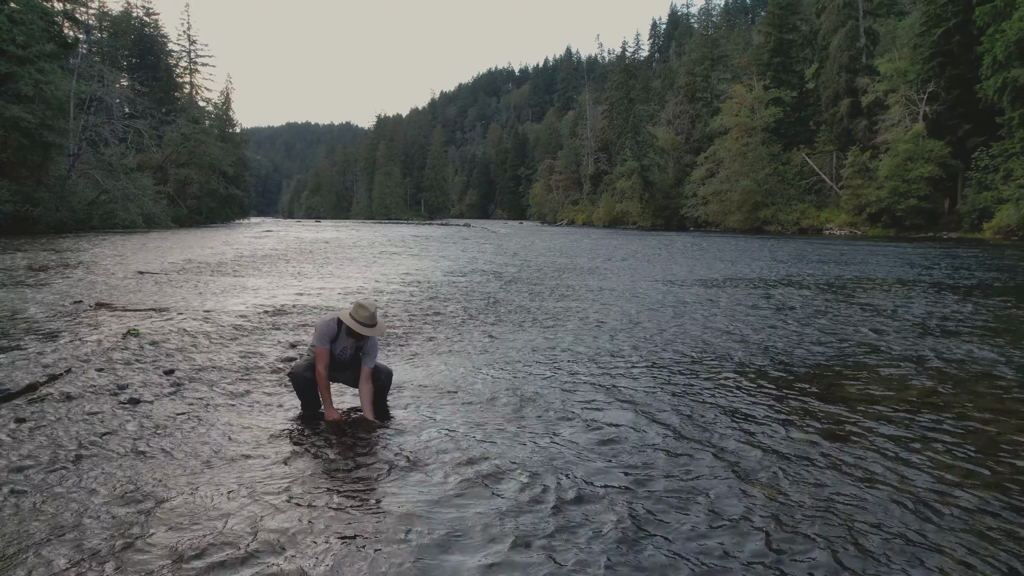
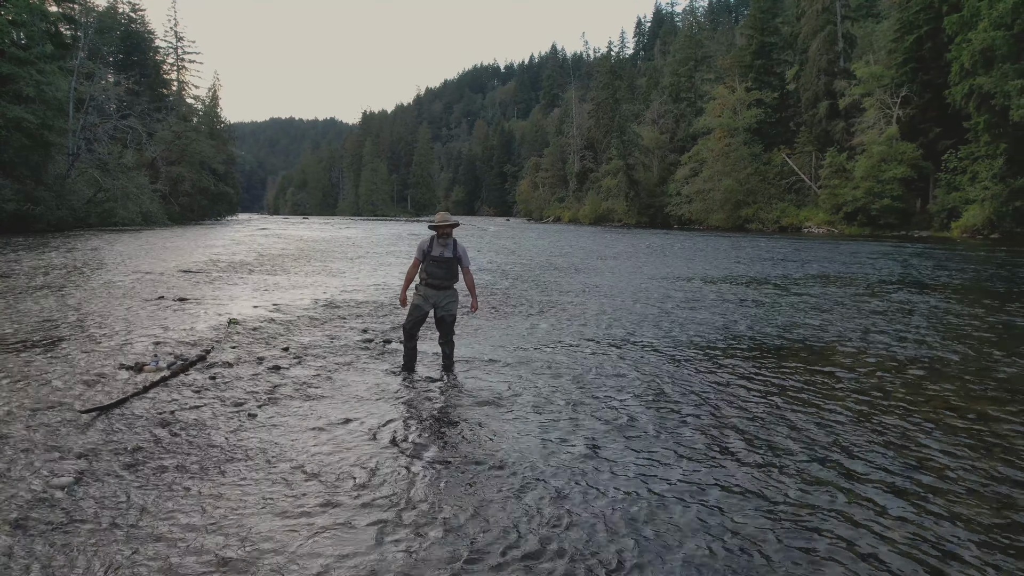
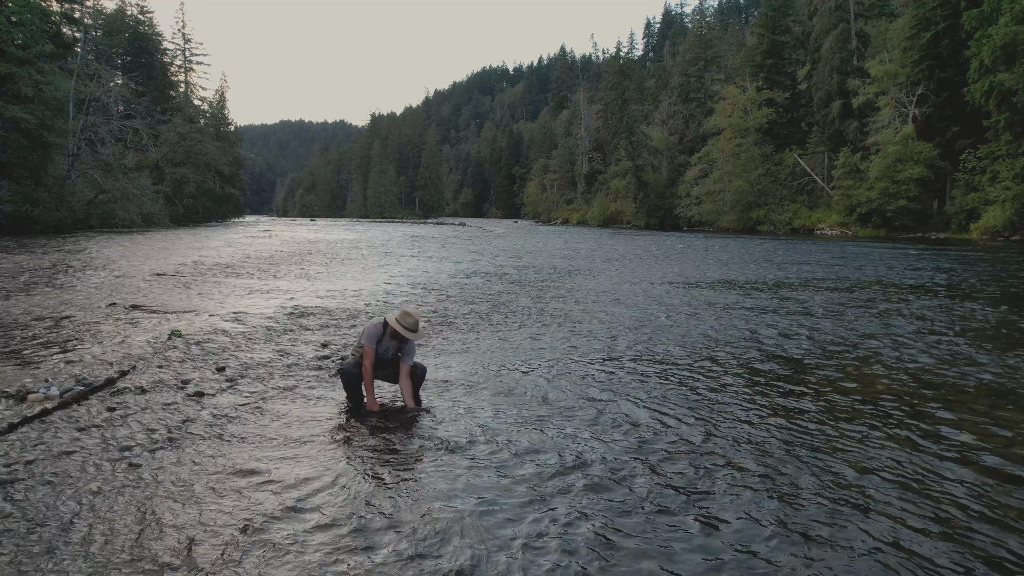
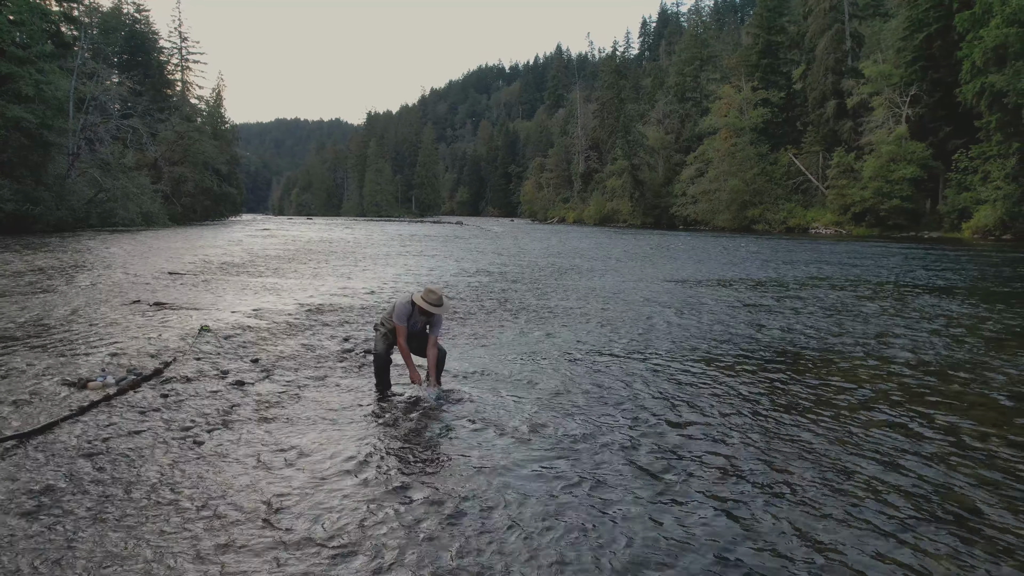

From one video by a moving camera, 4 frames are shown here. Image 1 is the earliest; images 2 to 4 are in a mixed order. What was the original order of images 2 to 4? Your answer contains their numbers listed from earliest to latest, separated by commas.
3, 4, 2
